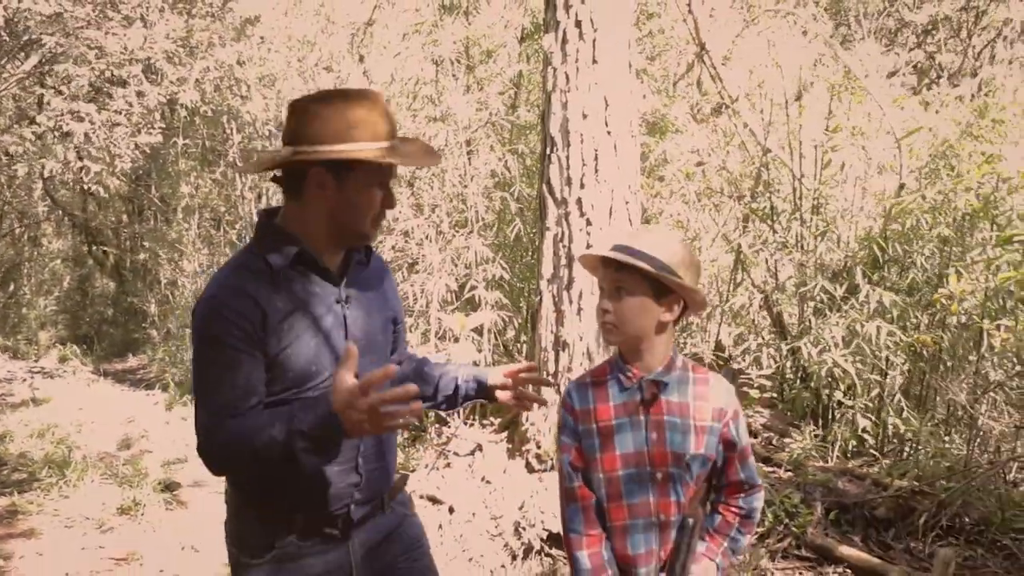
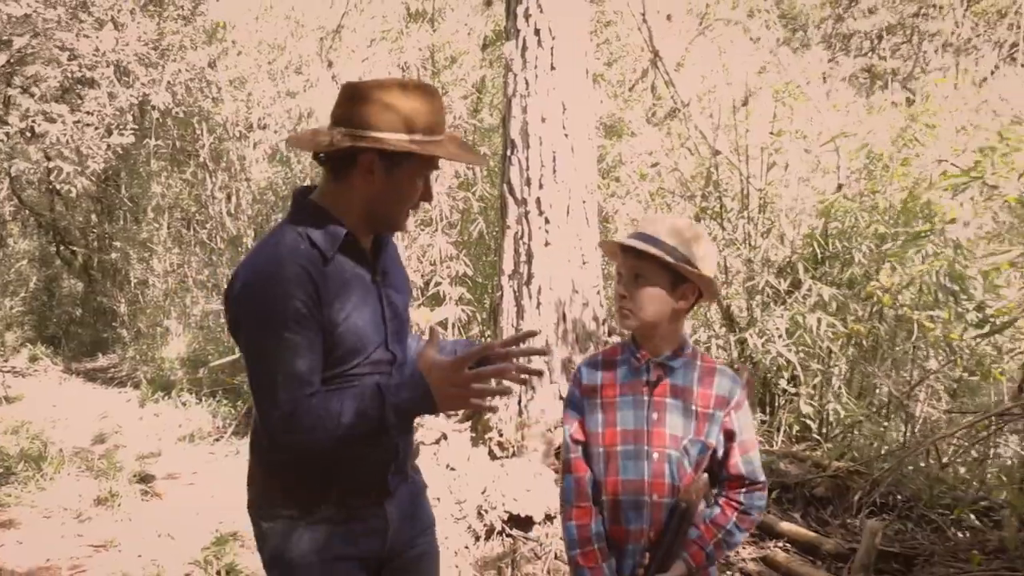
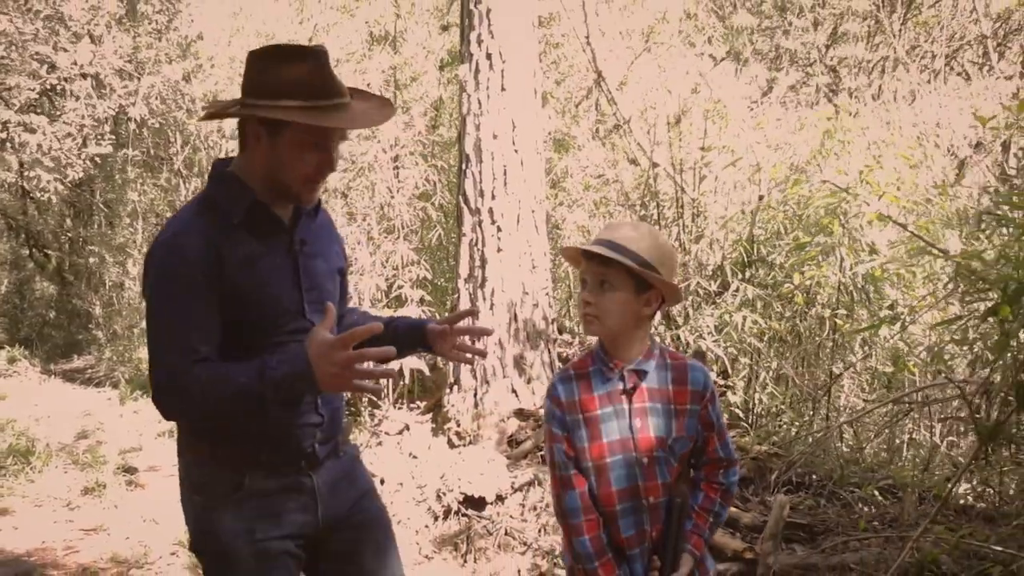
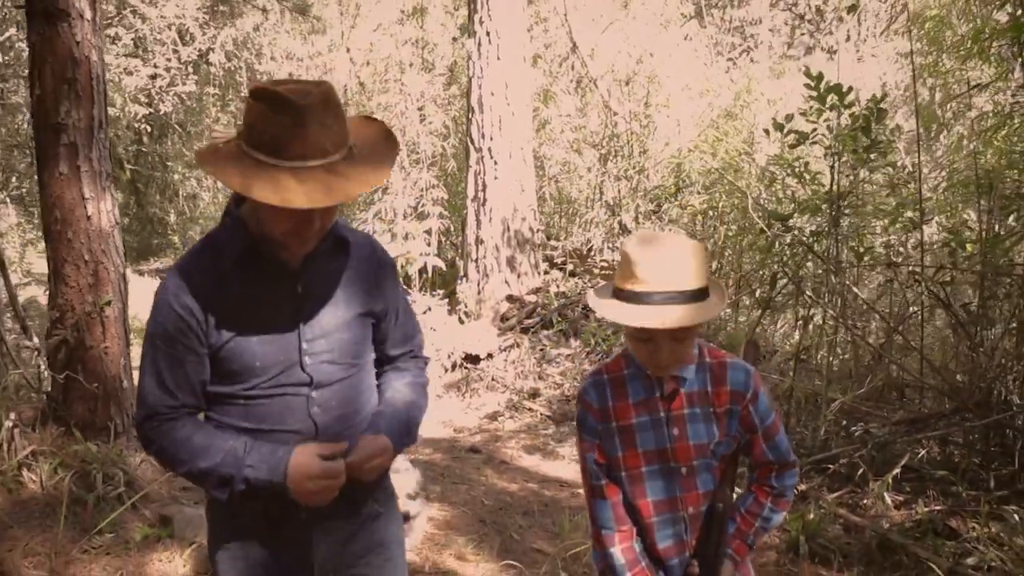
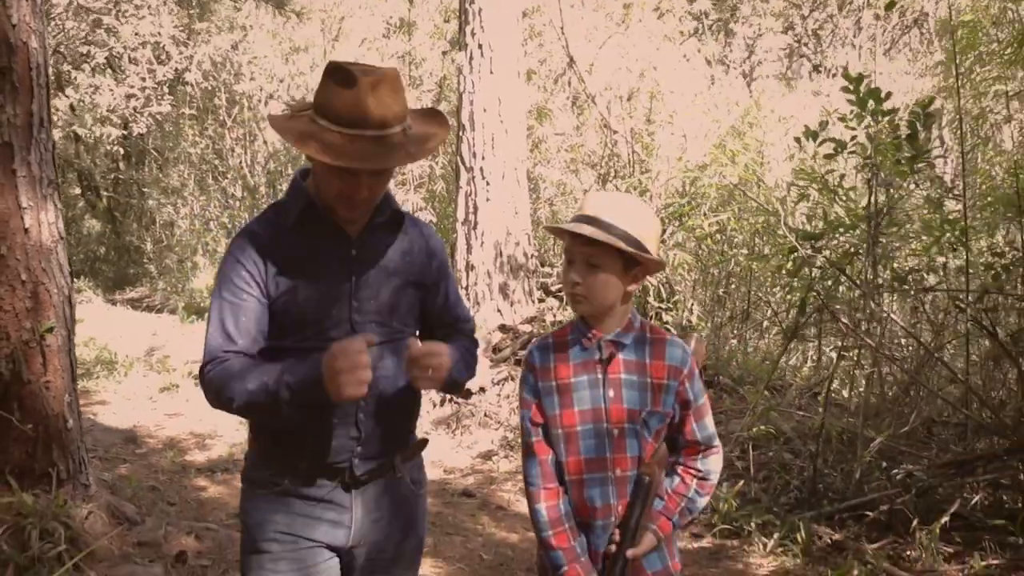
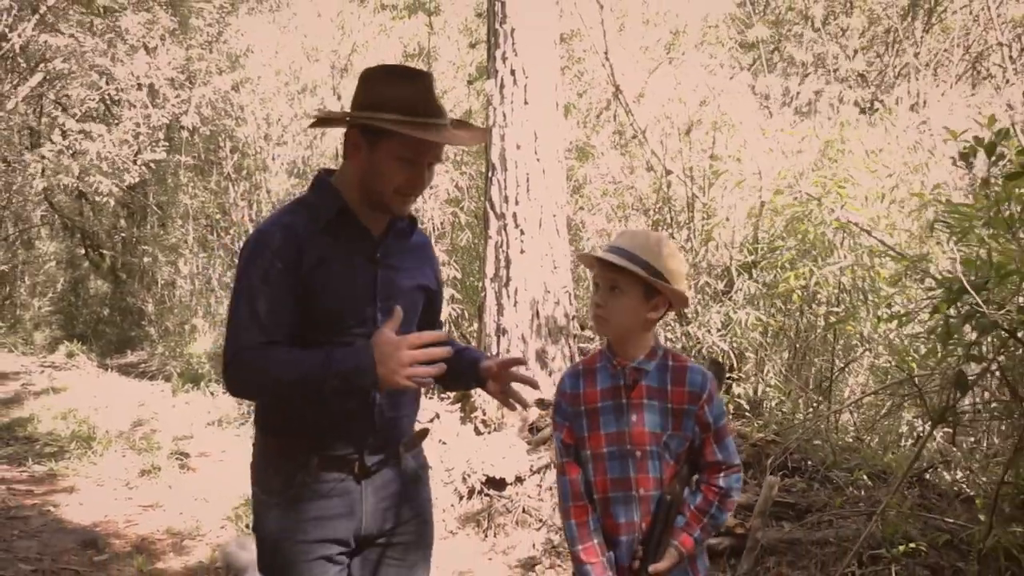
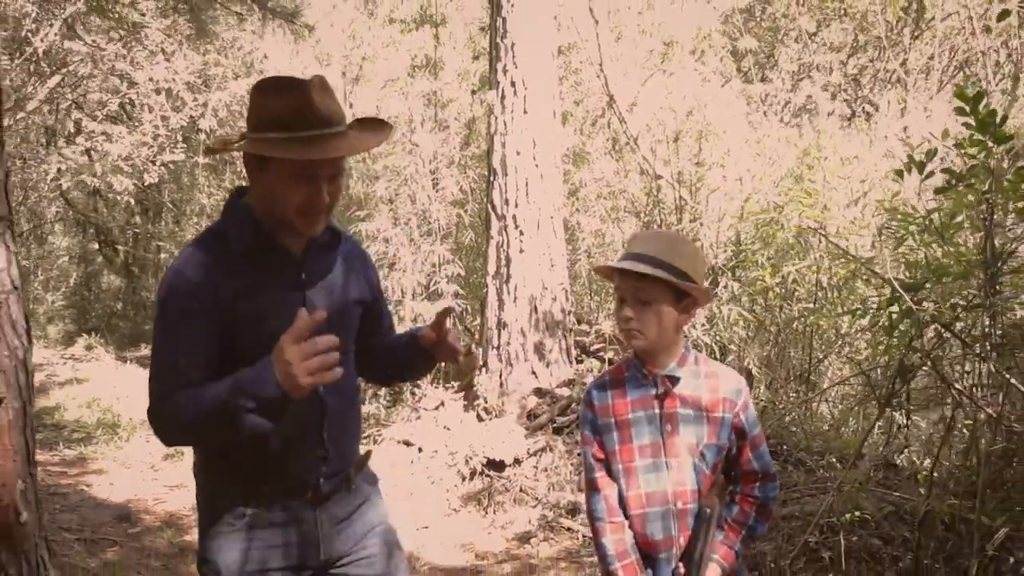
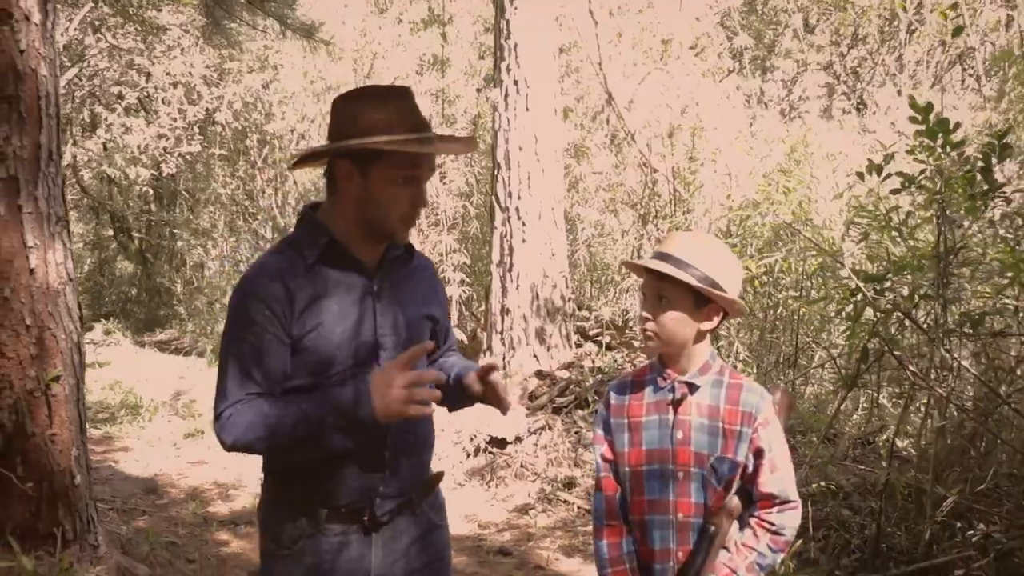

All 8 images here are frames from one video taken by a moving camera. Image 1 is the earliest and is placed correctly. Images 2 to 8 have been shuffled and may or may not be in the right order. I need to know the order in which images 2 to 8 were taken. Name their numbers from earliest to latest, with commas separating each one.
2, 3, 6, 7, 8, 5, 4
